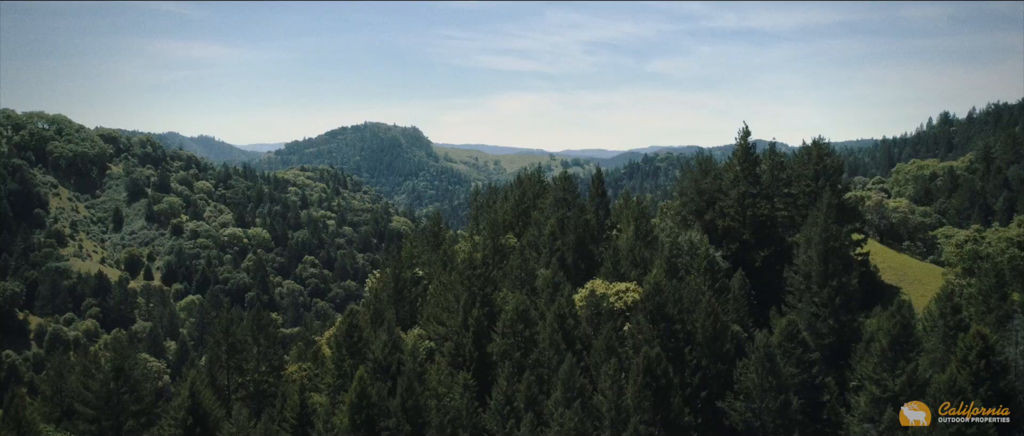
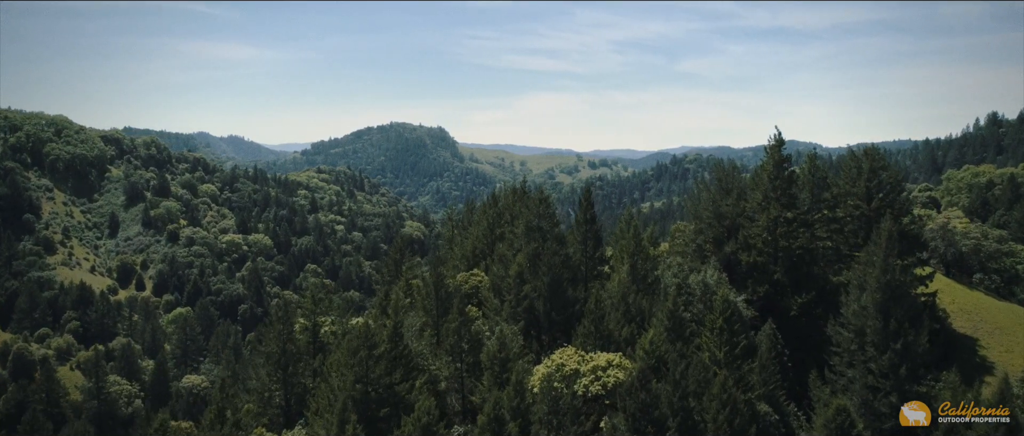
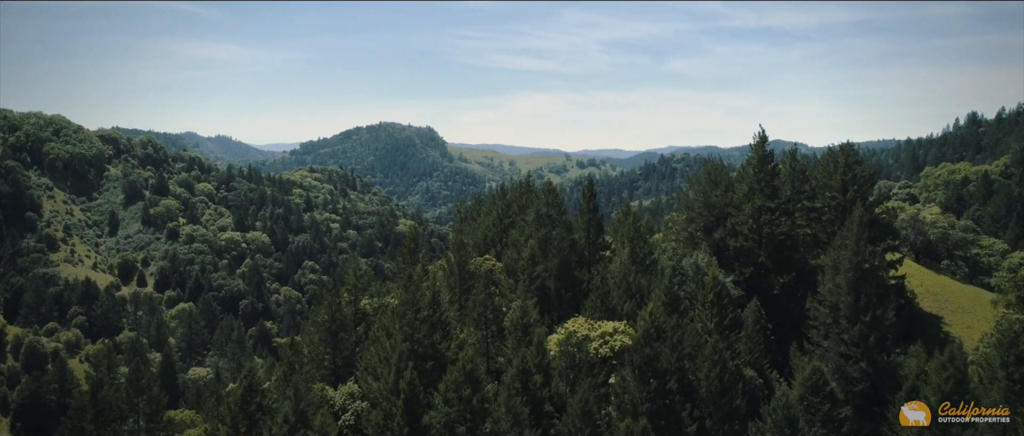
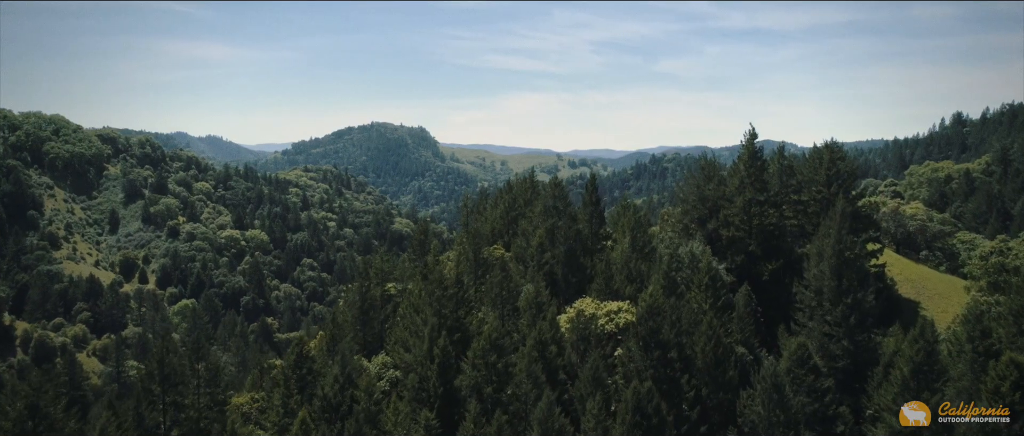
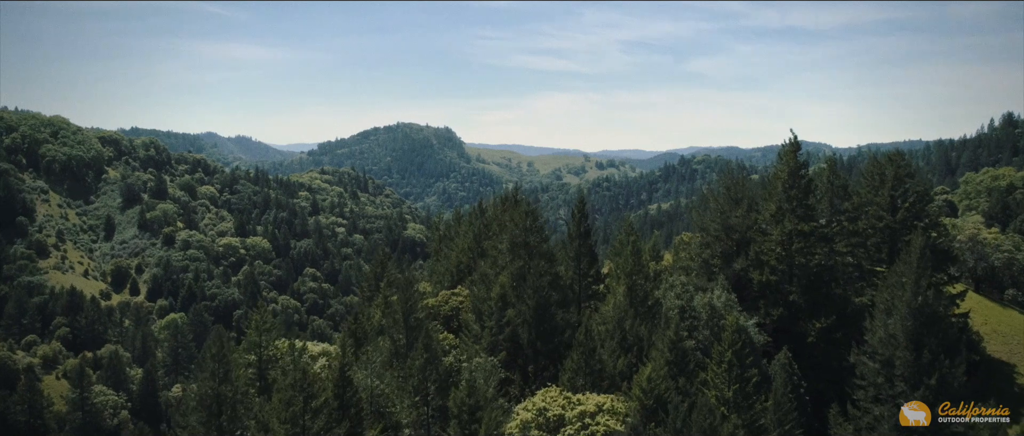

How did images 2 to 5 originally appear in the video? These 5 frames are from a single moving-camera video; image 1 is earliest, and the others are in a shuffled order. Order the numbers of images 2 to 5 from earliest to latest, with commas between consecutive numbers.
4, 3, 2, 5
